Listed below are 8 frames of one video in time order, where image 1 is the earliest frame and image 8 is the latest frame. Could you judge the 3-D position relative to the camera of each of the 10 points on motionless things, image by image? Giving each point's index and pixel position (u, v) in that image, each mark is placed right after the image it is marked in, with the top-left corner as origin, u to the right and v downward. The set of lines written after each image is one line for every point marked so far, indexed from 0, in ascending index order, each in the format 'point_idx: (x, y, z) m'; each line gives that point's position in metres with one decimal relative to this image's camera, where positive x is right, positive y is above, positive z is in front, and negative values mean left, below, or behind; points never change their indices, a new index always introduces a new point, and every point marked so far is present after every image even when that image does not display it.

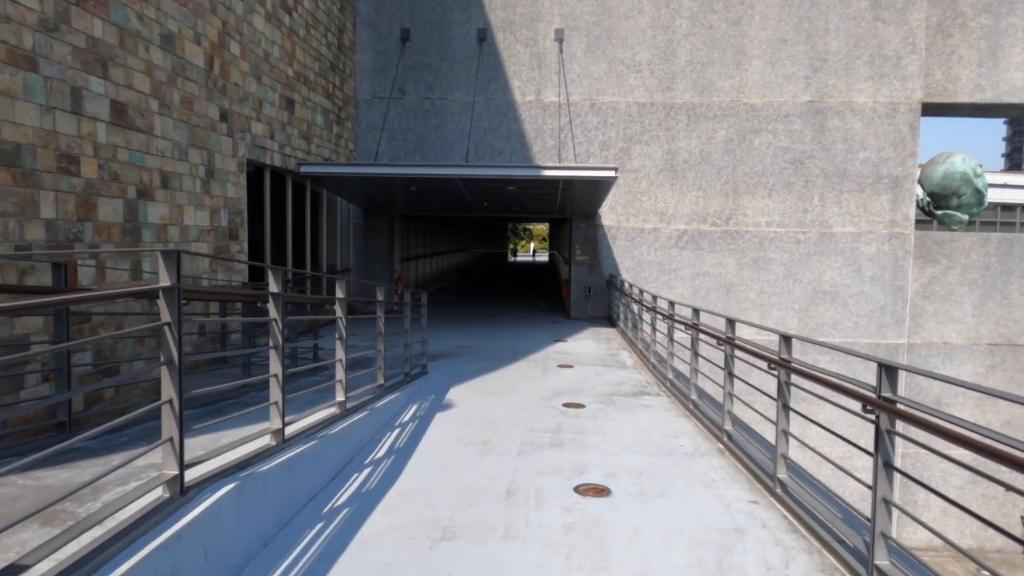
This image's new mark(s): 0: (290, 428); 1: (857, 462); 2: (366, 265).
0: (-1.5, -1.0, +4.7) m
1: (+8.4, -4.2, +16.7) m
2: (-3.7, +0.6, +17.3) m
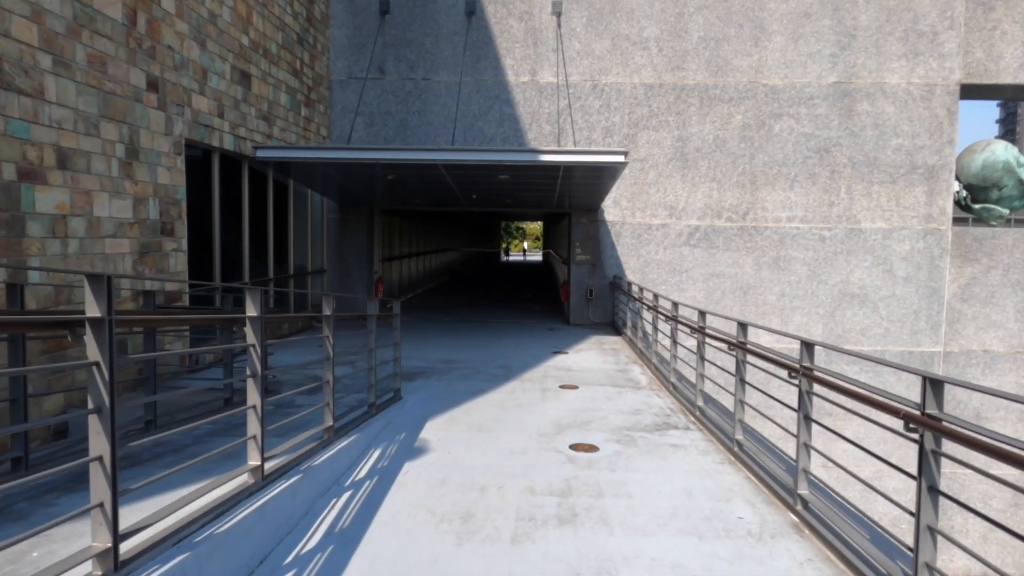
0: (-1.6, -1.1, +3.0) m
1: (+8.2, -4.2, +15.0) m
2: (-3.9, +0.5, +15.5) m
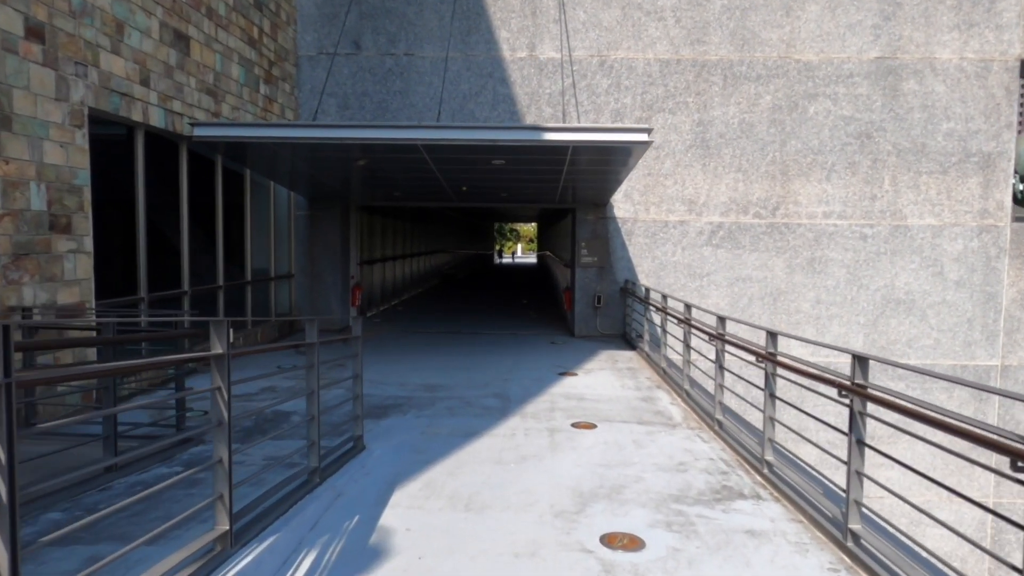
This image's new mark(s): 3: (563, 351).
0: (-1.5, -1.1, +1.0) m
1: (+8.2, -4.3, +13.1) m
2: (-4.0, +0.3, +13.5) m
3: (+0.9, -1.1, +11.6) m
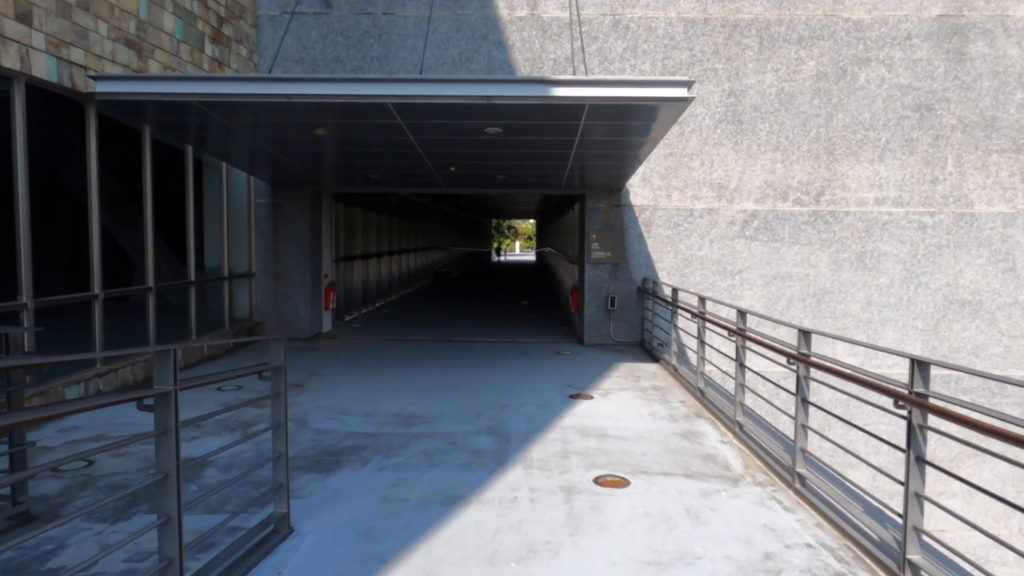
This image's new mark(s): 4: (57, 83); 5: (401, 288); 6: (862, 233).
0: (-1.5, -1.2, -1.0) m
1: (+8.2, -4.3, +11.2) m
2: (-4.0, +0.3, +11.6) m
3: (+0.9, -1.1, +9.7) m
4: (-4.3, +2.0, +6.6) m
5: (-3.2, 0.0, +19.7) m
6: (+5.7, +0.9, +11.2) m
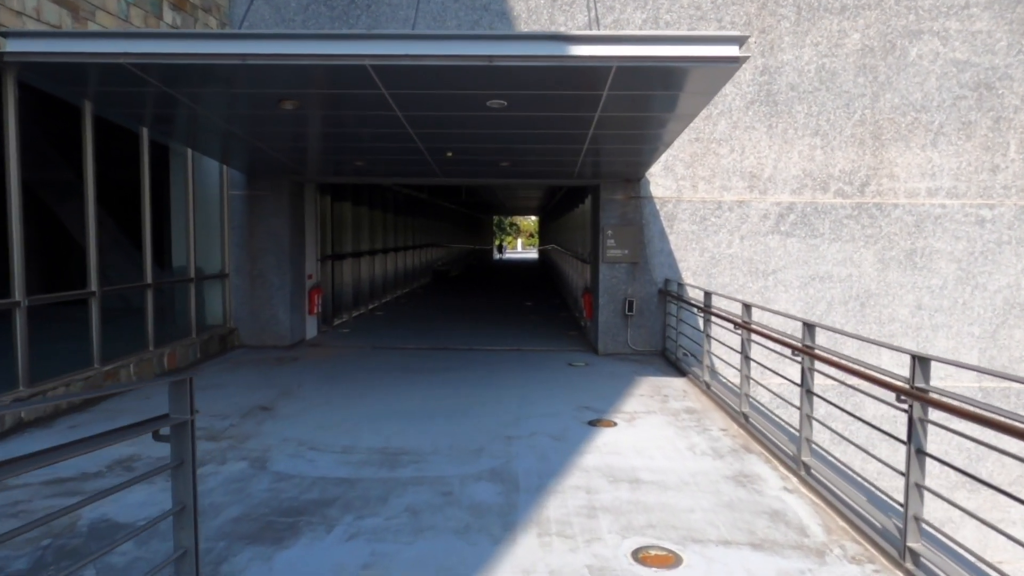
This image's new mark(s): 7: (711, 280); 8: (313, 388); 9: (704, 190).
0: (-1.5, -1.3, -2.2) m
1: (+8.2, -4.3, +10.0) m
2: (-3.9, +0.3, +10.3) m
3: (+0.9, -1.1, +8.5) m
4: (-4.2, +1.9, +5.3) m
5: (-3.1, 0.0, +18.5) m
6: (+5.8, +0.9, +9.9) m
7: (+2.9, +0.1, +10.0) m
8: (-2.3, -1.1, +7.8) m
9: (+2.8, +1.4, +9.9) m
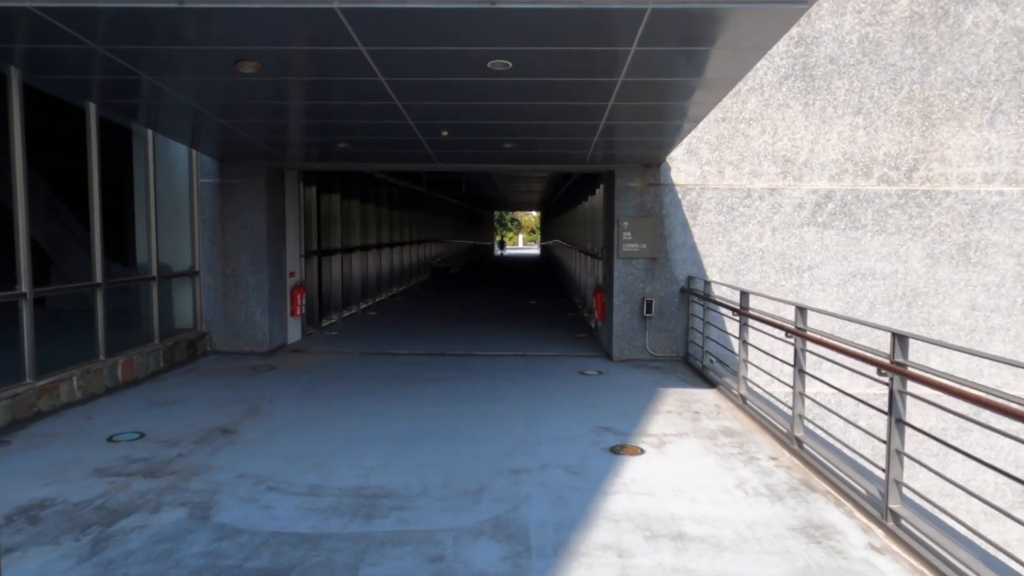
0: (-1.4, -1.3, -3.3) m
1: (+8.3, -4.3, +8.9) m
2: (-3.9, +0.3, +9.2) m
3: (+1.0, -1.1, +7.4) m
4: (-4.2, +1.9, +4.2) m
5: (-3.0, +0.1, +17.4) m
6: (+5.8, +0.9, +8.8) m
7: (+3.0, +0.1, +8.9) m
8: (-2.2, -1.1, +6.7) m
9: (+2.8, +1.4, +8.8) m
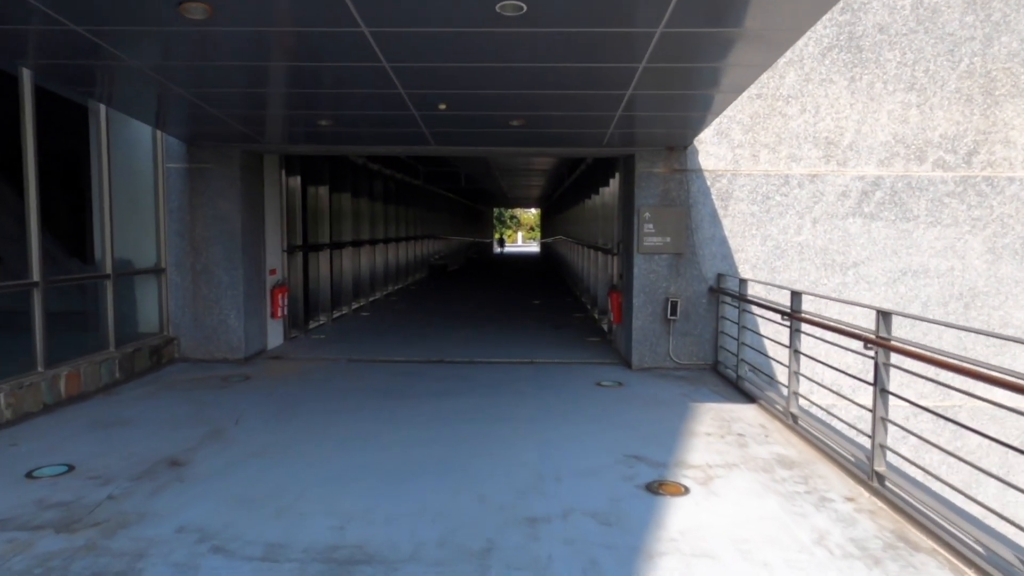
0: (-1.3, -1.3, -4.3) m
1: (+8.4, -4.3, +7.9) m
2: (-3.8, +0.3, +8.2) m
3: (+1.1, -1.1, +6.4) m
4: (-4.1, +1.9, +3.2) m
5: (-3.0, +0.1, +16.4) m
6: (+5.9, +0.9, +7.8) m
7: (+3.0, +0.1, +7.9) m
8: (-2.1, -1.1, +5.7) m
9: (+2.9, +1.4, +7.8) m
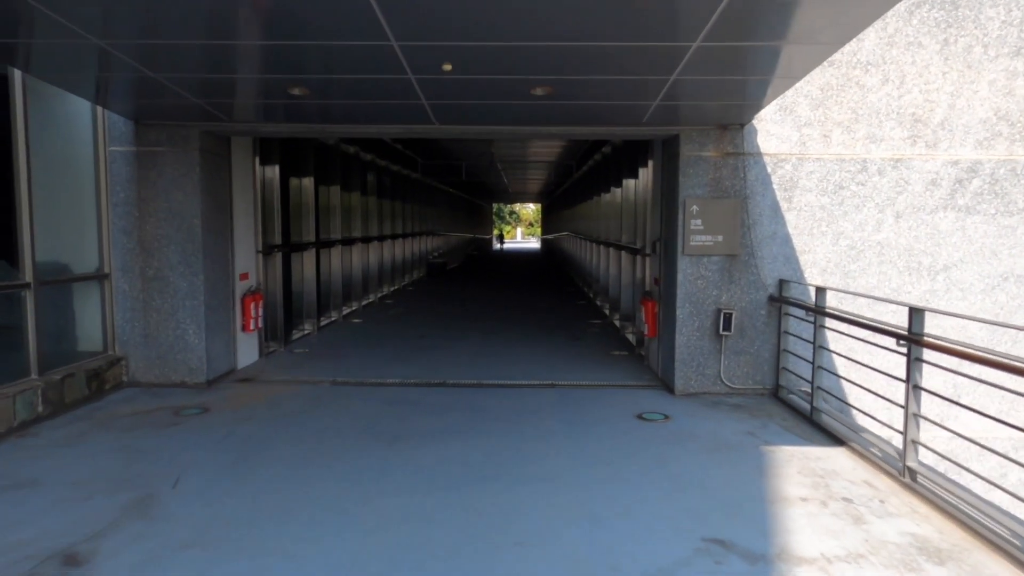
0: (-1.1, -1.5, -5.7) m
1: (+8.6, -4.4, +6.6) m
2: (-3.6, +0.2, +6.8) m
3: (+1.3, -1.2, +5.0) m
4: (-3.9, +1.8, +1.8) m
5: (-2.8, +0.1, +15.0) m
6: (+6.1, +0.8, +6.4) m
7: (+3.2, +0.1, +6.5) m
8: (-2.0, -1.2, +4.3) m
9: (+3.1, +1.4, +6.4) m
